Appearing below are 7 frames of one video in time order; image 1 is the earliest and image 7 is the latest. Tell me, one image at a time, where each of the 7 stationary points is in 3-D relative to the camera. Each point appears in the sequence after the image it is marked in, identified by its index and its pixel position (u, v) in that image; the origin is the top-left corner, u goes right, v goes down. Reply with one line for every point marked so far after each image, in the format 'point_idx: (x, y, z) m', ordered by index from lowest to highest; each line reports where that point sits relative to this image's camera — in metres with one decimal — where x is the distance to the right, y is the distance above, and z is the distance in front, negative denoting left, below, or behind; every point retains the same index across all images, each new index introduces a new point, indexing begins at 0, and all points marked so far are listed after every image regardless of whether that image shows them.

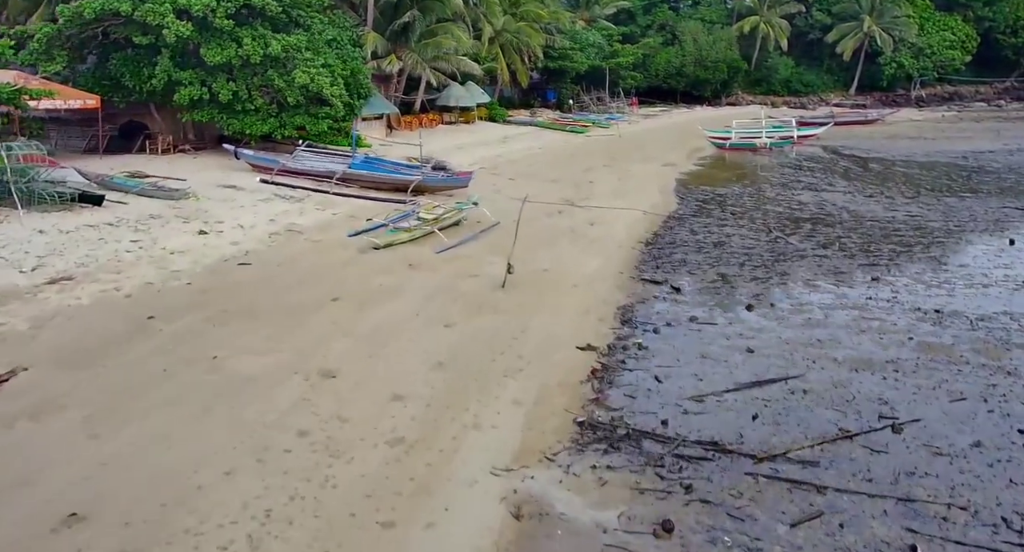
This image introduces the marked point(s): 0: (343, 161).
0: (-4.8, +3.2, +19.9) m
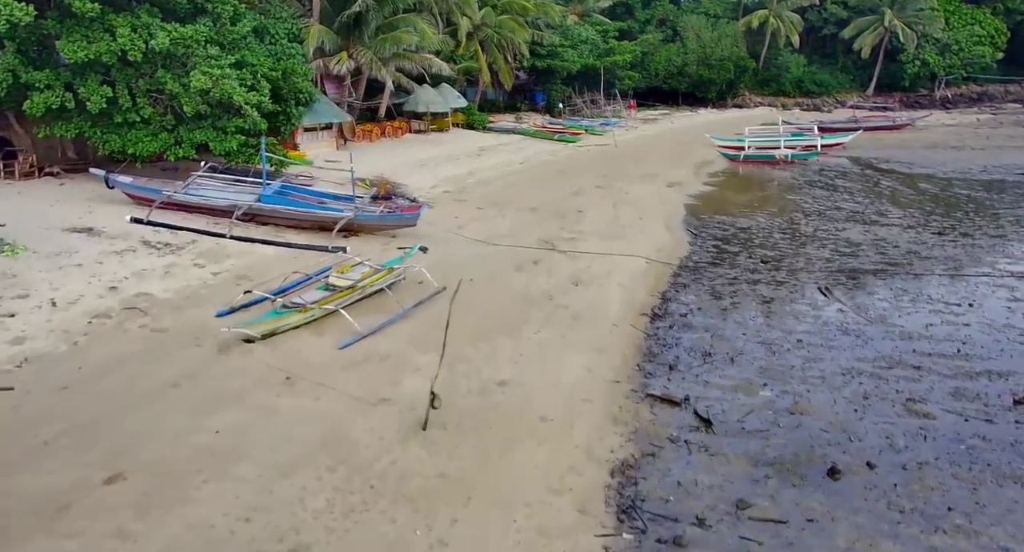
0: (-5.6, +1.8, +15.1) m
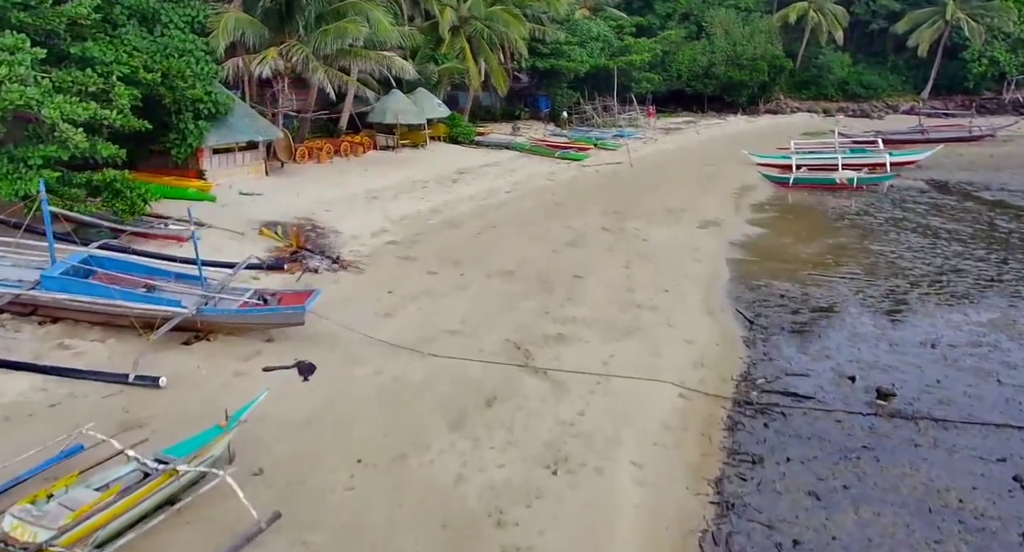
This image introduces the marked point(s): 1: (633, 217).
0: (-6.3, +0.1, +9.3) m
1: (+3.0, +1.3, +18.4) m
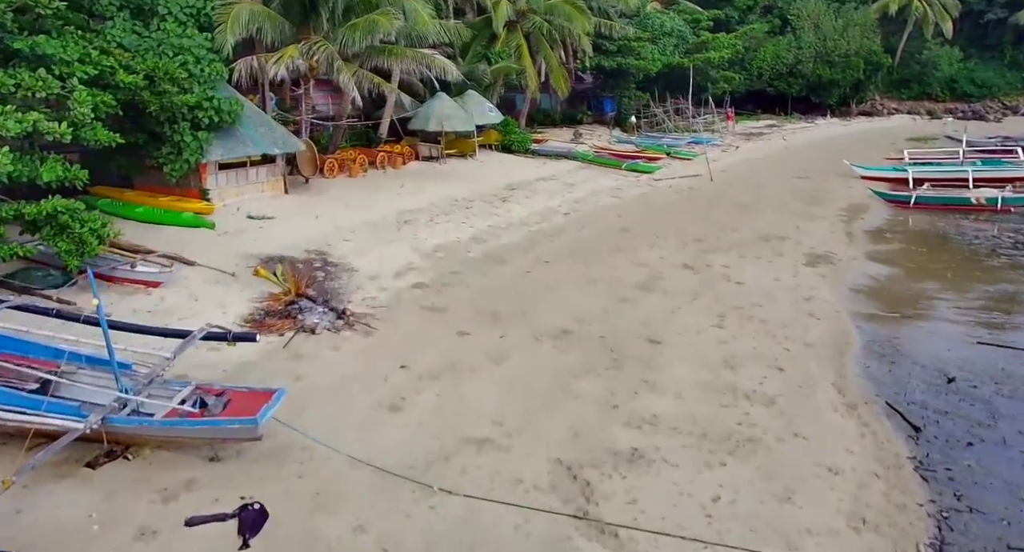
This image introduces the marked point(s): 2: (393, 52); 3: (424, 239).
0: (-5.8, -0.7, +6.5) m
1: (+4.3, +0.4, +14.9) m
2: (-2.9, +5.5, +17.5) m
3: (-1.8, +0.8, +14.7) m
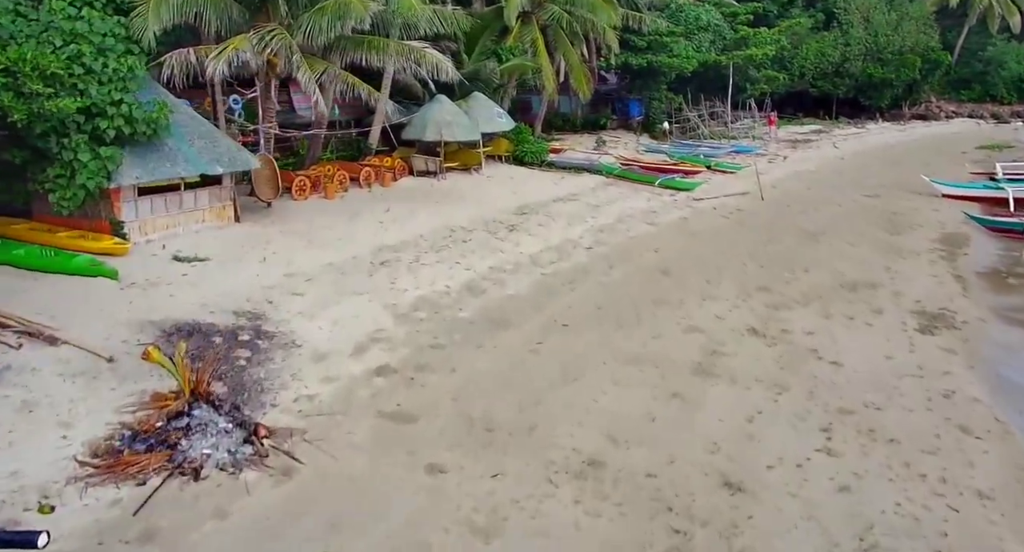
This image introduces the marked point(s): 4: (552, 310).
0: (-5.9, -1.6, +3.0) m
1: (+4.4, -0.6, +11.1) m
2: (-2.7, +4.5, +13.9) m
3: (-1.7, -0.1, +11.1) m
4: (+0.6, -0.5, +10.8) m
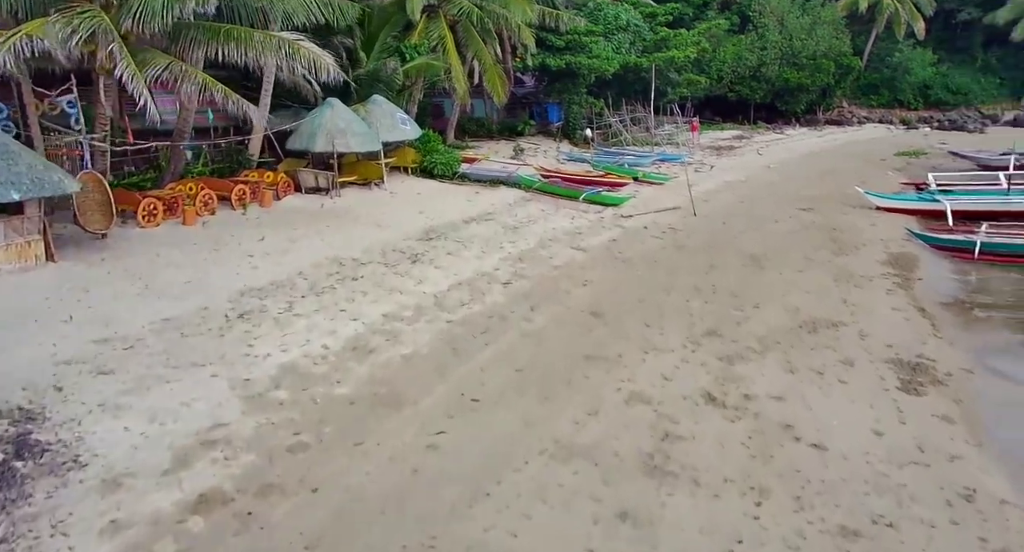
0: (-6.2, -2.4, -0.1) m
1: (+3.1, -1.2, +9.0) m
2: (-4.4, +3.8, +11.1) m
3: (-2.9, -0.9, +8.4) m
4: (-0.6, -1.2, +8.4) m
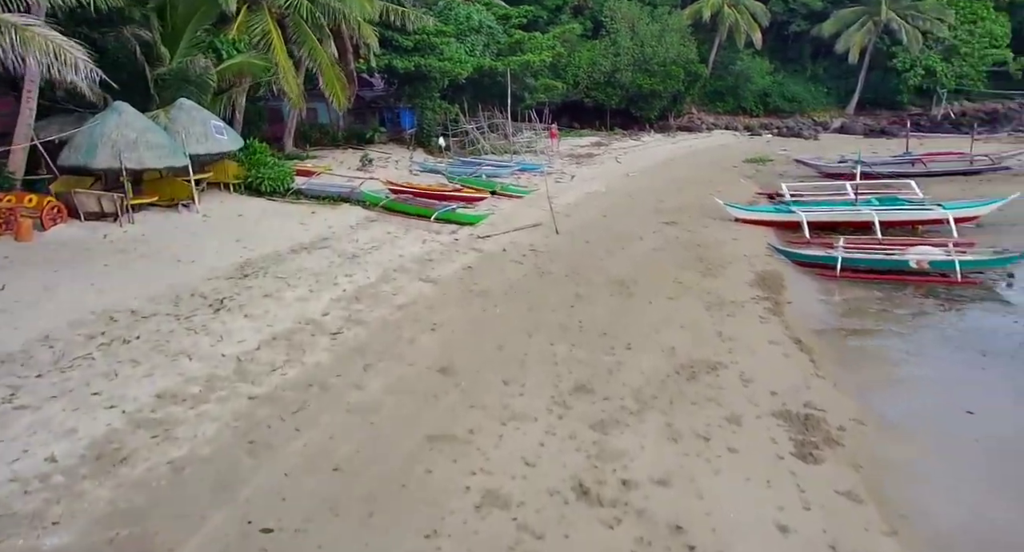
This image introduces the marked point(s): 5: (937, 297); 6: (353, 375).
0: (-6.1, -3.3, -3.3) m
1: (+1.3, -1.8, +7.4) m
2: (-6.6, +2.9, +8.1) m
3: (-4.5, -1.7, +5.6) m
4: (-2.2, -1.9, +6.0) m
5: (+8.6, -0.4, +14.4) m
6: (-2.0, -1.2, +8.7) m
